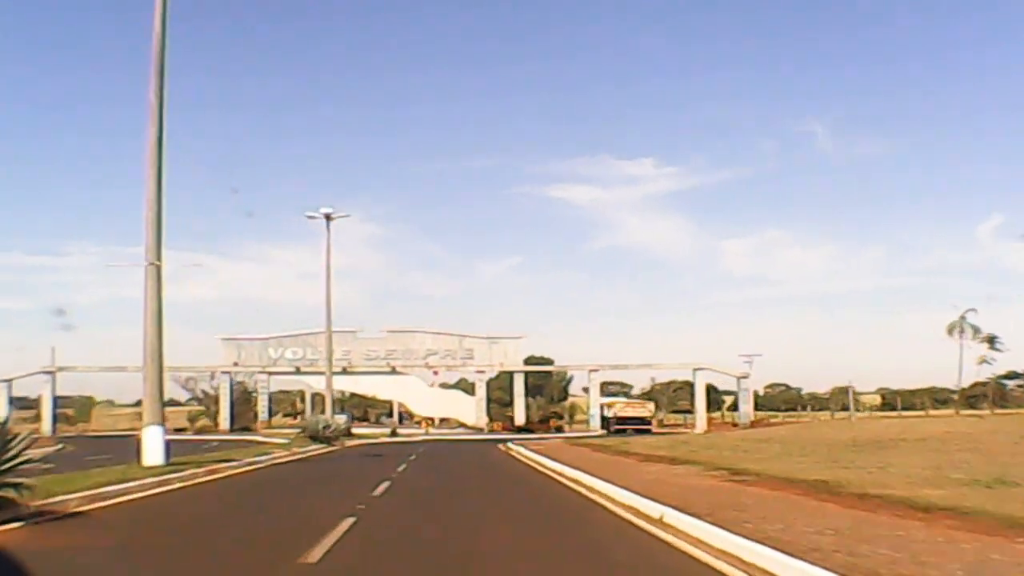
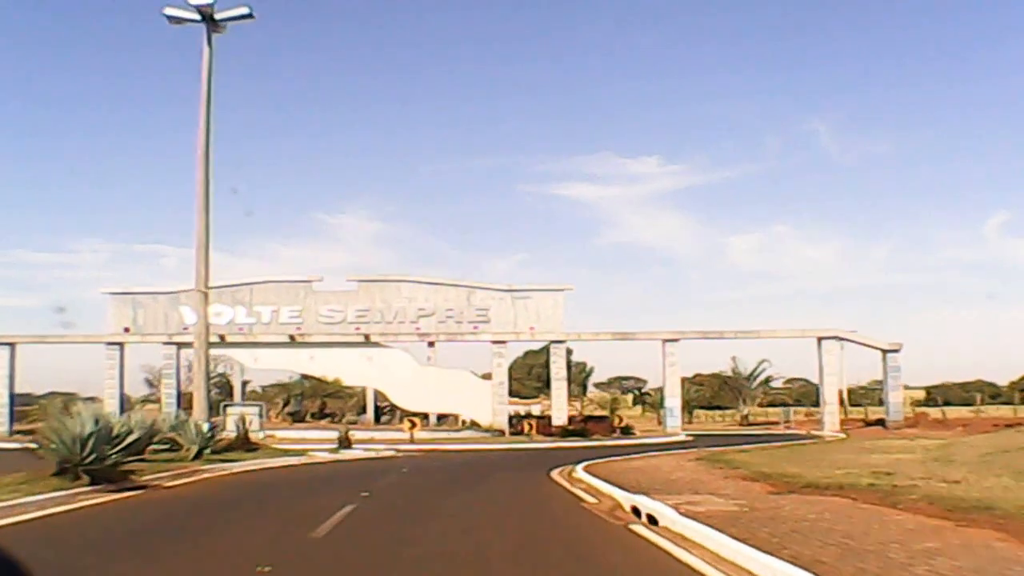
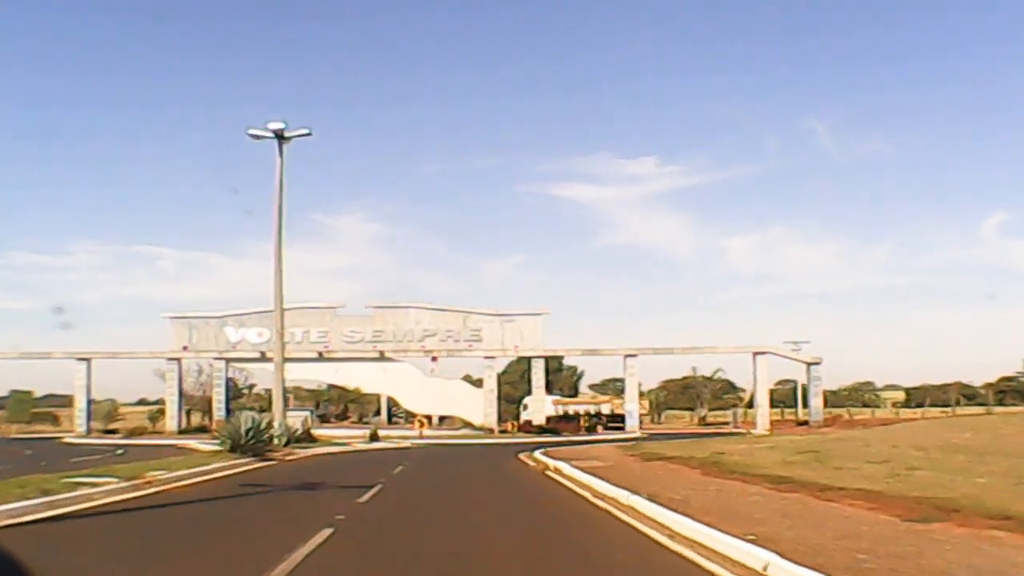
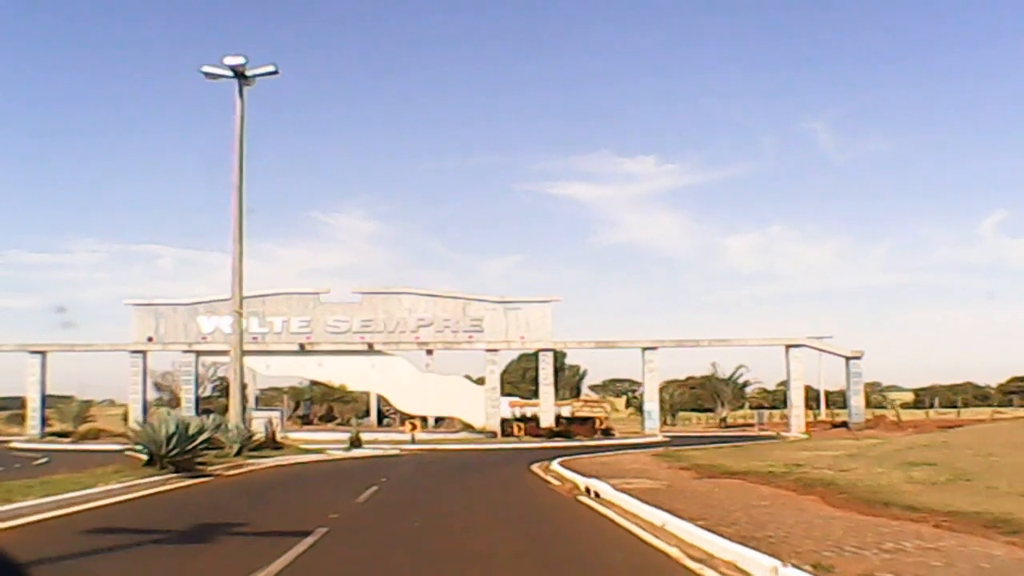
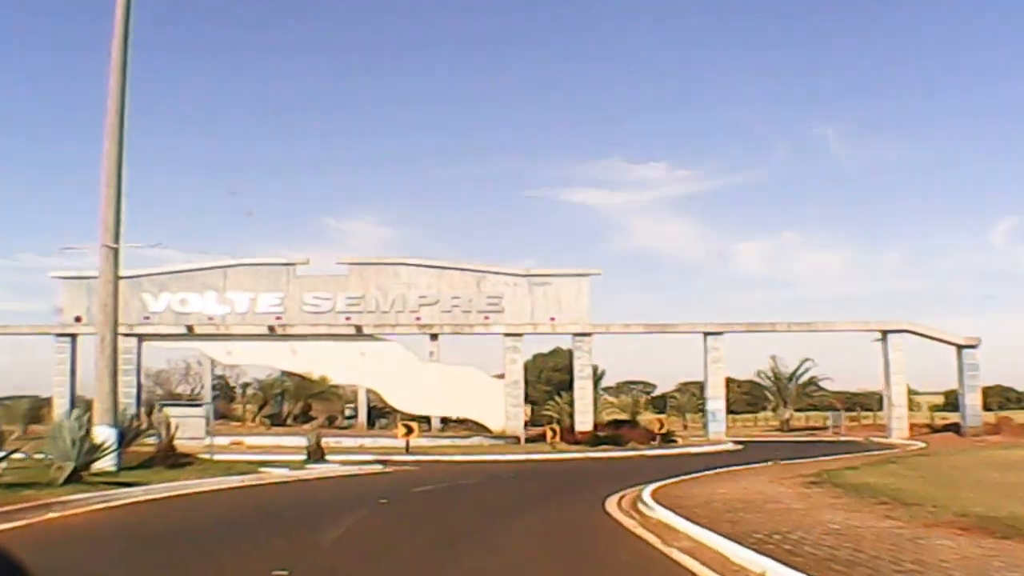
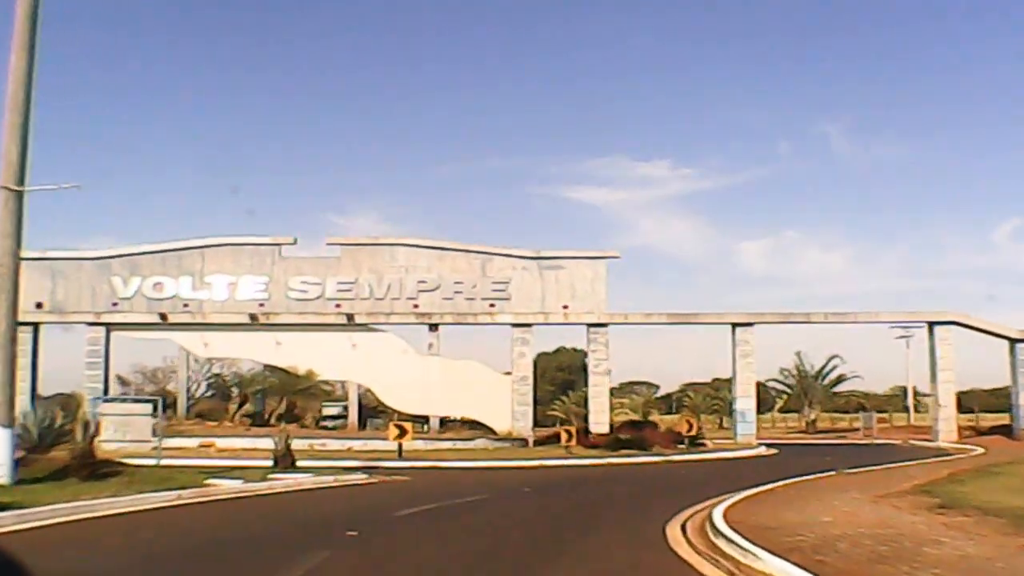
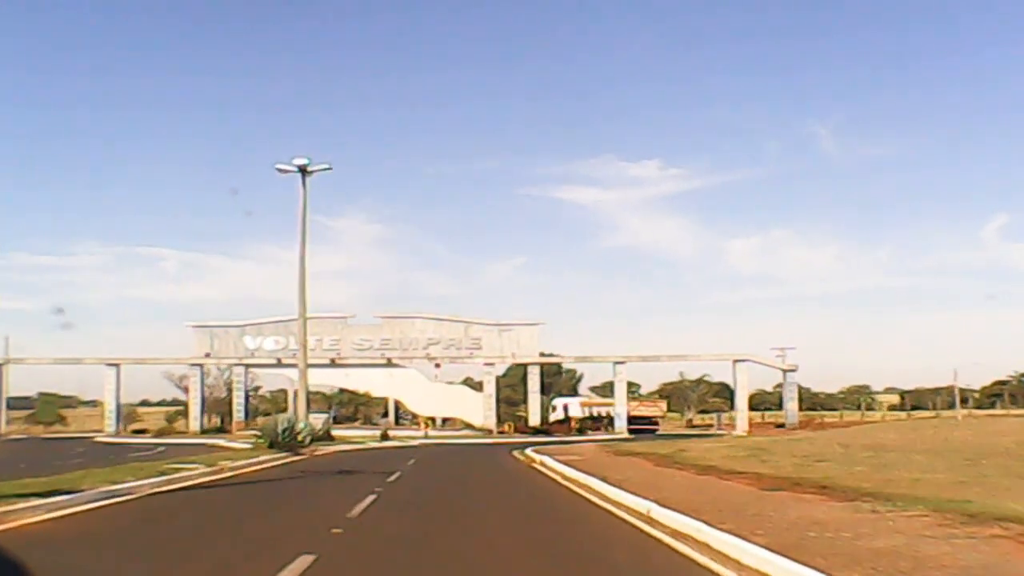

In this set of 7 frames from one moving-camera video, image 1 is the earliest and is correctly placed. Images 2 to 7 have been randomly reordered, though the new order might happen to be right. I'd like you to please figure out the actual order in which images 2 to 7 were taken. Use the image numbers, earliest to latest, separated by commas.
7, 3, 4, 2, 5, 6
